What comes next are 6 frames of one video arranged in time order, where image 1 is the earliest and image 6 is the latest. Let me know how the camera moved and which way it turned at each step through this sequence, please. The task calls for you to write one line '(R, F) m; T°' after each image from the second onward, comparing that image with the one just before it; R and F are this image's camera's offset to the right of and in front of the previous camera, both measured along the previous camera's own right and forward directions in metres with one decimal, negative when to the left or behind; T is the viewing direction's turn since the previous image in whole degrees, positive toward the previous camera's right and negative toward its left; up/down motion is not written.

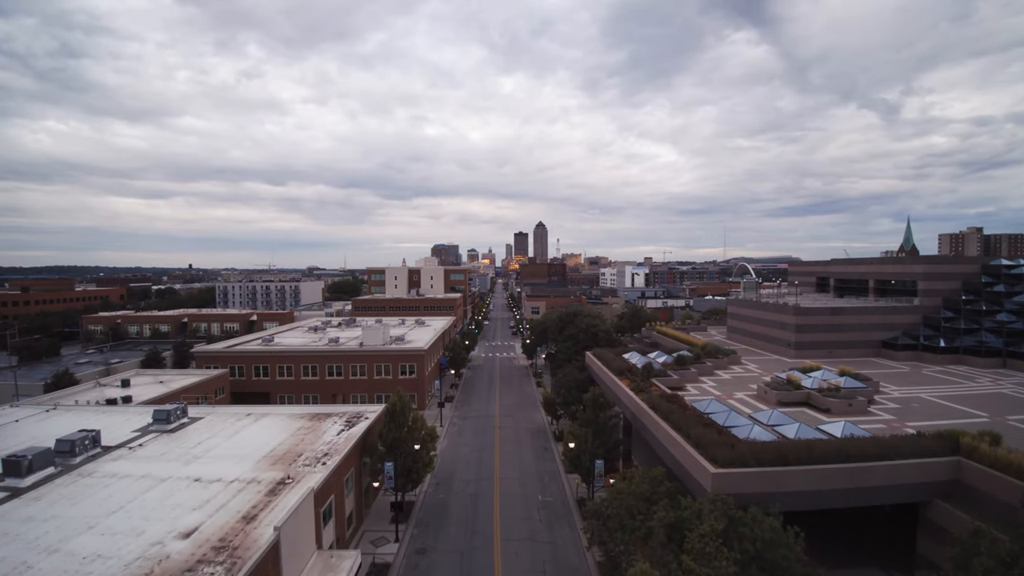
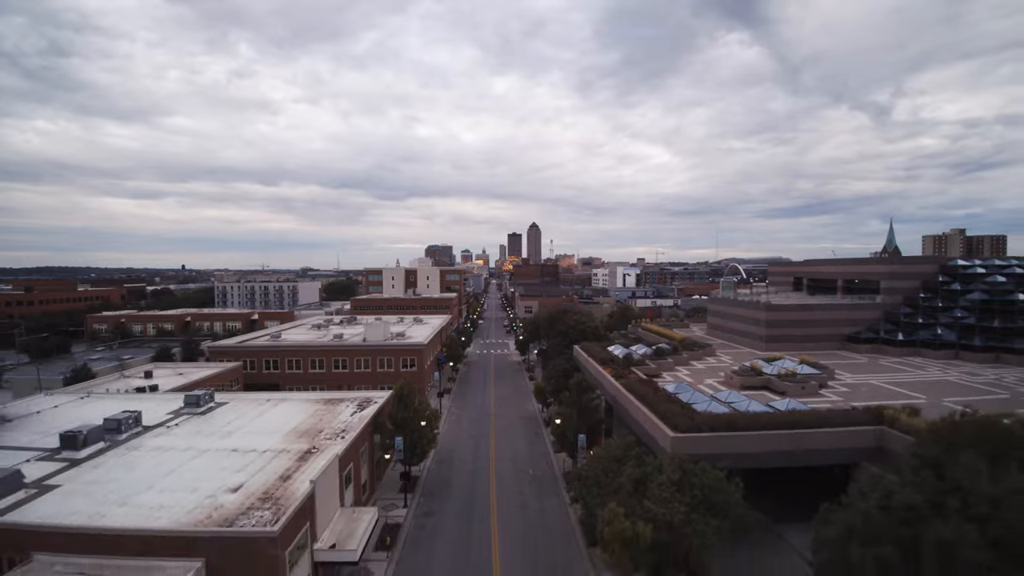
(0.0, -2.5) m; +1°
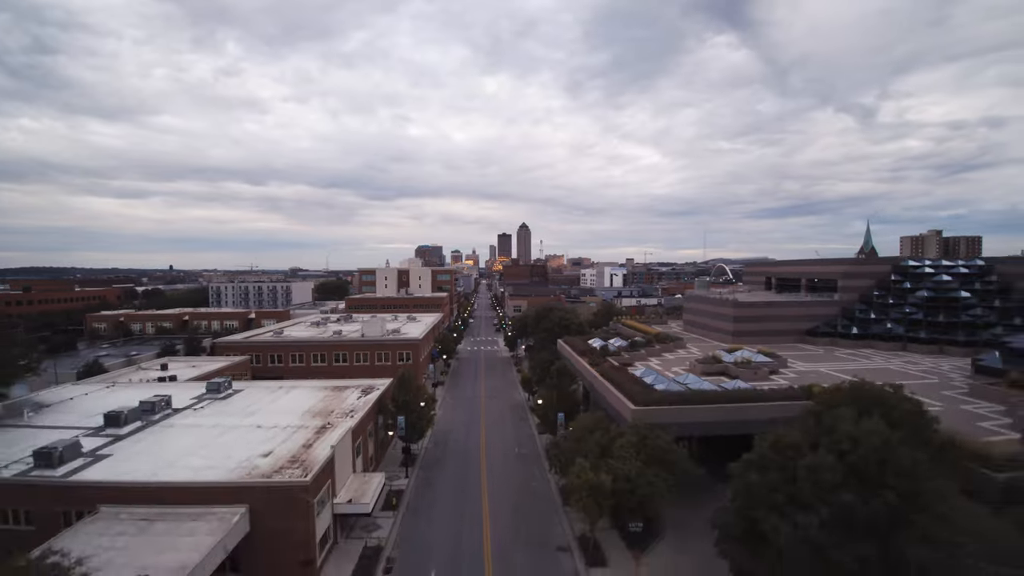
(+0.1, -2.8) m; +1°
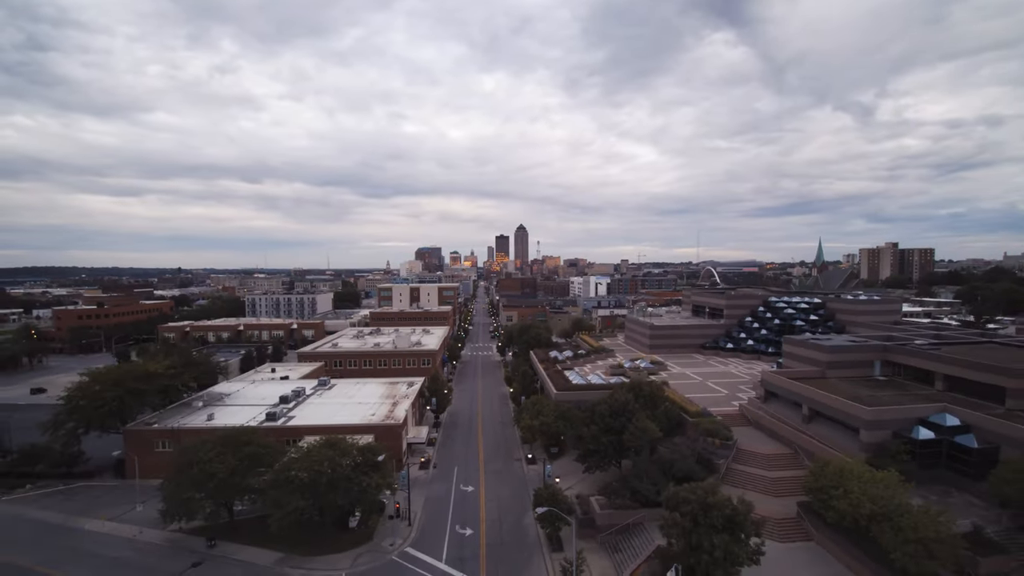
(+1.0, -17.8) m; 0°
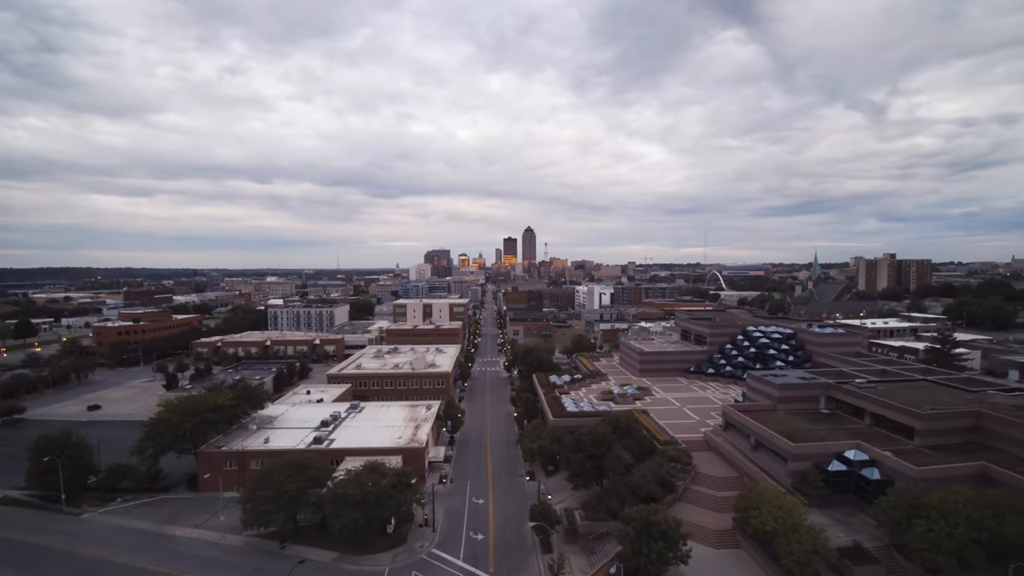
(+0.3, -7.1) m; -1°
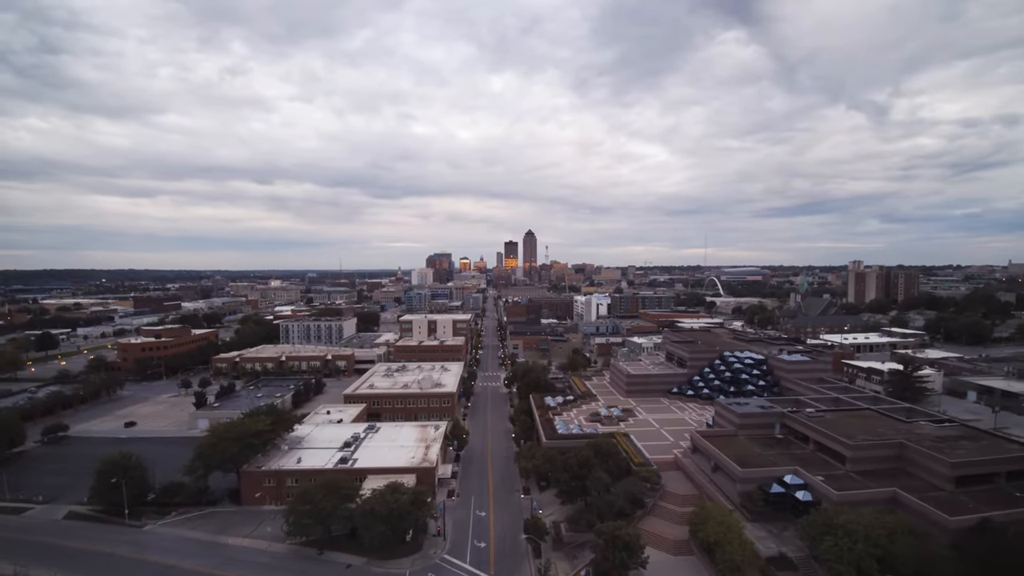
(+0.3, -6.7) m; 0°
